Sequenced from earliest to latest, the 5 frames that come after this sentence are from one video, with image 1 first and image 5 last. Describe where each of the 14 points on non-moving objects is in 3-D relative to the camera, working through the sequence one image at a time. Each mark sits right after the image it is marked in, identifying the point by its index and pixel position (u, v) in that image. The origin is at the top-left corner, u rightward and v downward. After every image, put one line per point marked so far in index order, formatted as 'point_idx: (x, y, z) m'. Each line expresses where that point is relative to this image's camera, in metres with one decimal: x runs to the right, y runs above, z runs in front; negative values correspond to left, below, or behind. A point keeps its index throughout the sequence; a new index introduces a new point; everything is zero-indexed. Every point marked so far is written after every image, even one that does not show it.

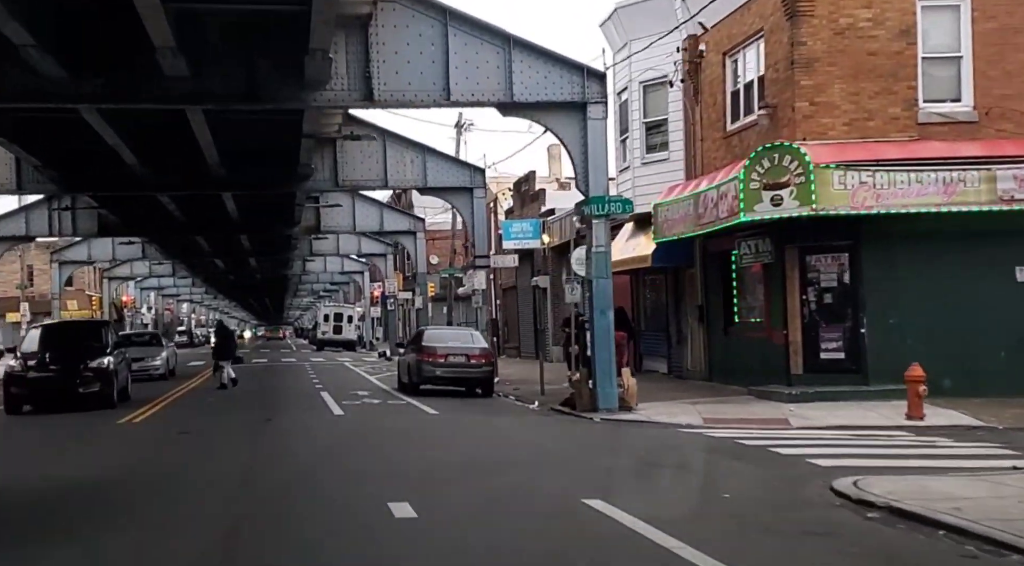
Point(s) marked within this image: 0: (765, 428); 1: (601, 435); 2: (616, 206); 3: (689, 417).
0: (+3.8, -2.2, +16.7) m
1: (+1.3, -2.3, +16.5) m
2: (+1.7, +1.3, +18.6) m
3: (+2.8, -2.1, +17.6) m
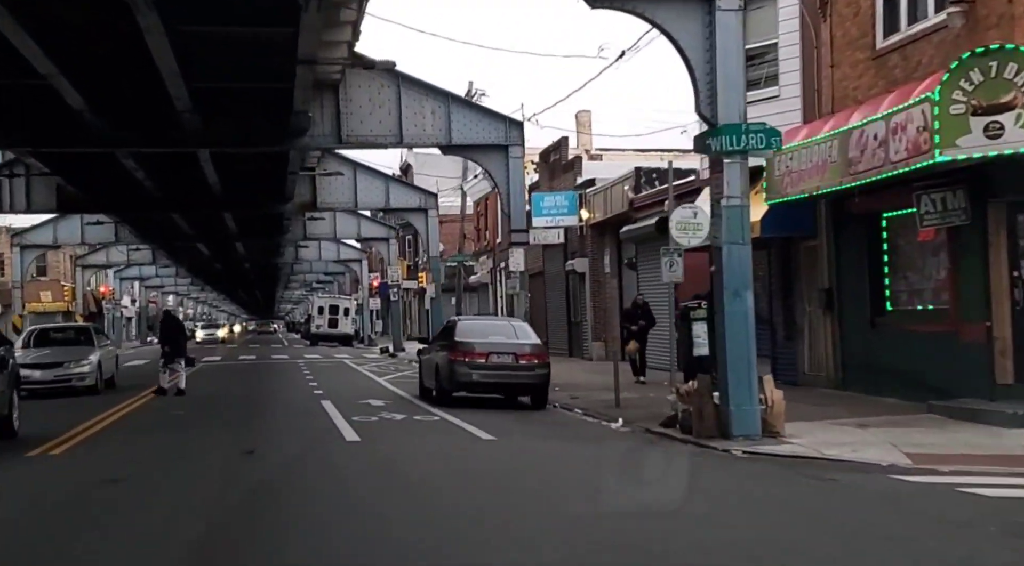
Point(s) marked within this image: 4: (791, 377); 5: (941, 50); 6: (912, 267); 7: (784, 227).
0: (+4.9, -1.8, +10.8) m
1: (+2.4, -1.9, +10.7) m
2: (+2.8, +1.6, +12.7) m
3: (+3.9, -1.8, +11.8) m
4: (+4.8, -1.6, +19.2) m
5: (+5.6, +3.0, +14.5) m
6: (+5.6, +0.2, +15.6) m
7: (+4.4, +0.9, +18.0) m
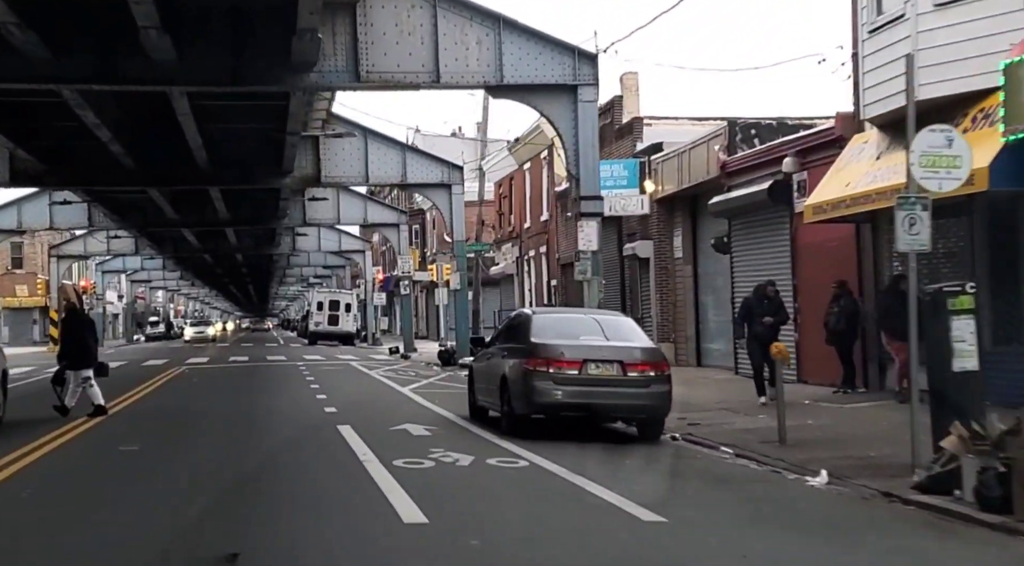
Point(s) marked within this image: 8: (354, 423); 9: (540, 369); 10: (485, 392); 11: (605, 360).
0: (+6.1, -1.6, +5.1) m
1: (+3.6, -1.7, +4.9) m
2: (+4.0, +1.9, +6.9) m
3: (+5.1, -1.5, +6.0) m
4: (+6.0, -1.4, +13.4) m
5: (+6.8, +3.3, +8.7) m
6: (+6.8, +0.5, +9.9) m
7: (+5.6, +1.2, +12.3) m
8: (-2.4, -2.1, +16.7) m
9: (+0.3, -1.0, +12.9) m
10: (-0.4, -1.4, +14.8) m
11: (+1.1, -0.9, +12.9) m
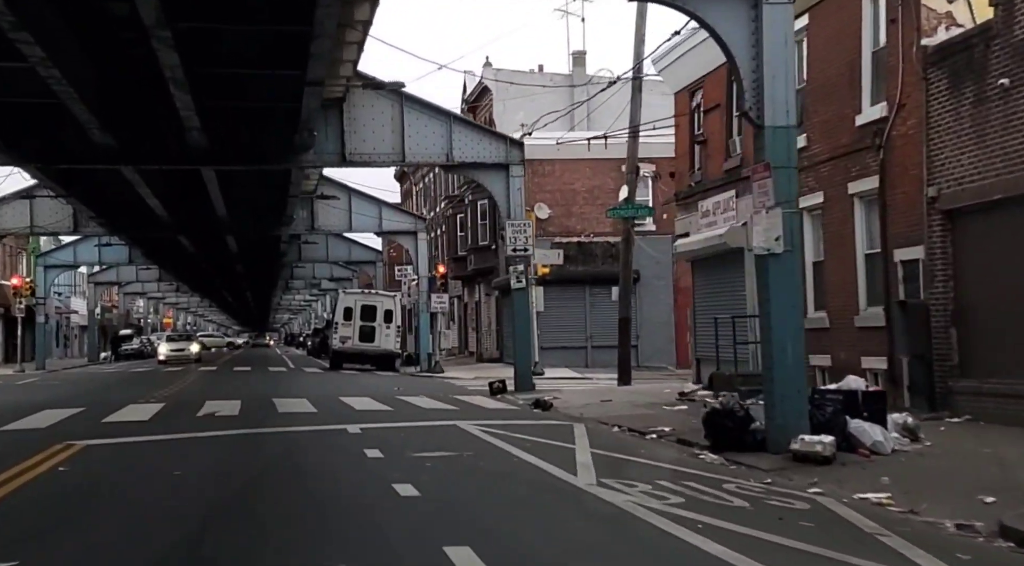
0: (+10.6, -0.7, -14.9) m
1: (+8.1, -0.8, -15.1) m
2: (+8.6, +2.7, -13.0) m
3: (+9.6, -0.7, -13.9) m
4: (+10.5, -0.6, -6.5) m
5: (+11.3, +4.1, -11.2) m
6: (+11.3, +1.3, -10.0) m
7: (+10.1, +1.9, -7.6) m
8: (+2.1, -1.3, -3.2) m
9: (+4.8, -0.2, -7.0) m
10: (+4.1, -0.7, -5.2) m
11: (+5.6, -0.1, -7.0) m
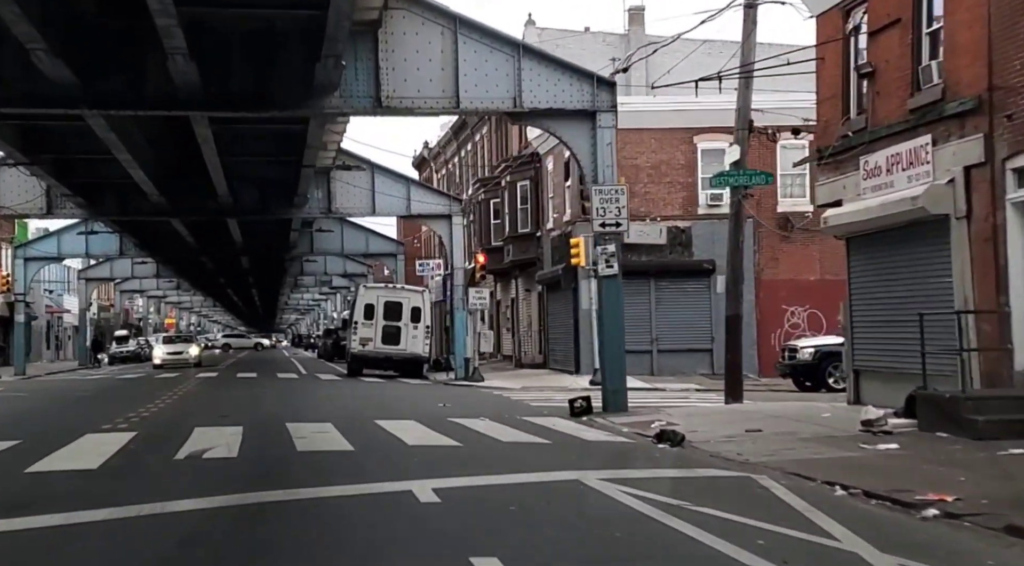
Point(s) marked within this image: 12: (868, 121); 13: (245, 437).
0: (+11.9, -0.5, -21.3) m
1: (+9.5, -0.5, -21.5) m
2: (+9.9, +3.0, -19.4) m
3: (+11.0, -0.4, -20.4) m
4: (+11.9, -0.4, -12.9) m
5: (+12.7, +4.3, -17.6) m
6: (+12.7, +1.5, -16.5) m
7: (+11.5, +2.2, -14.1) m
8: (+3.5, -1.1, -9.6) m
9: (+6.2, 0.0, -13.4) m
10: (+5.5, -0.4, -11.6) m
11: (+7.0, +0.1, -13.4) m
12: (+5.7, +2.6, +18.0) m
13: (-3.8, -2.2, +15.7) m
